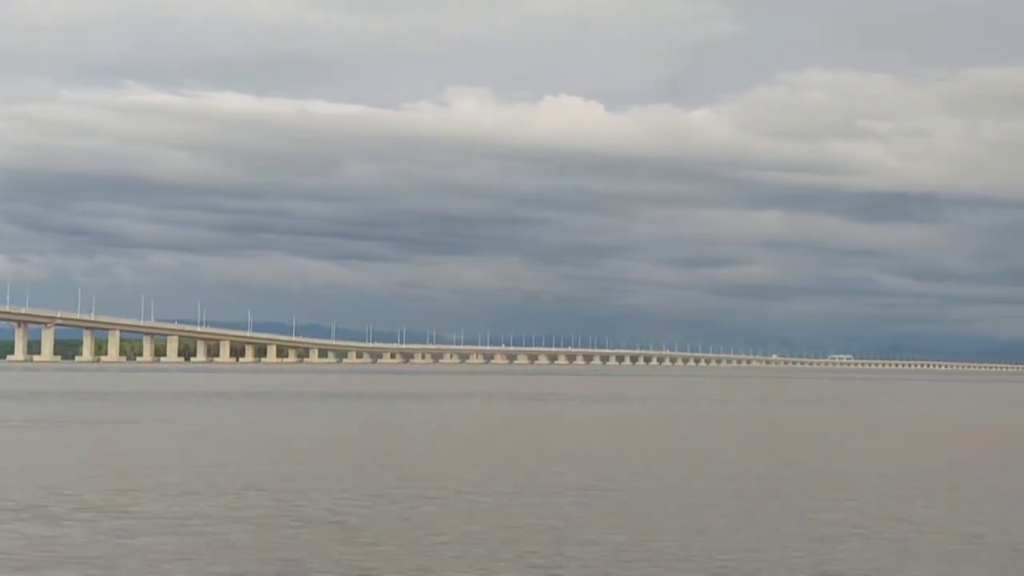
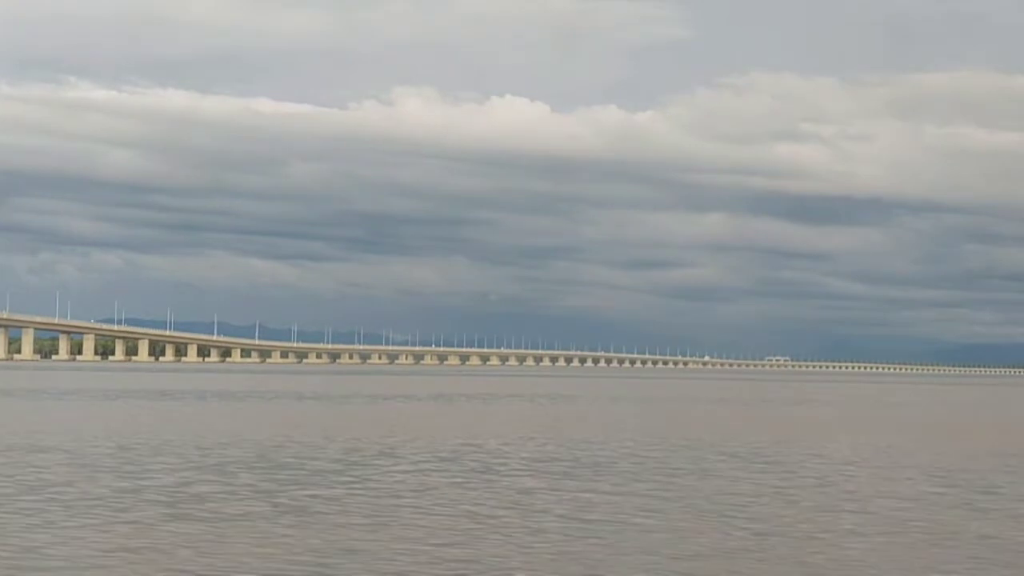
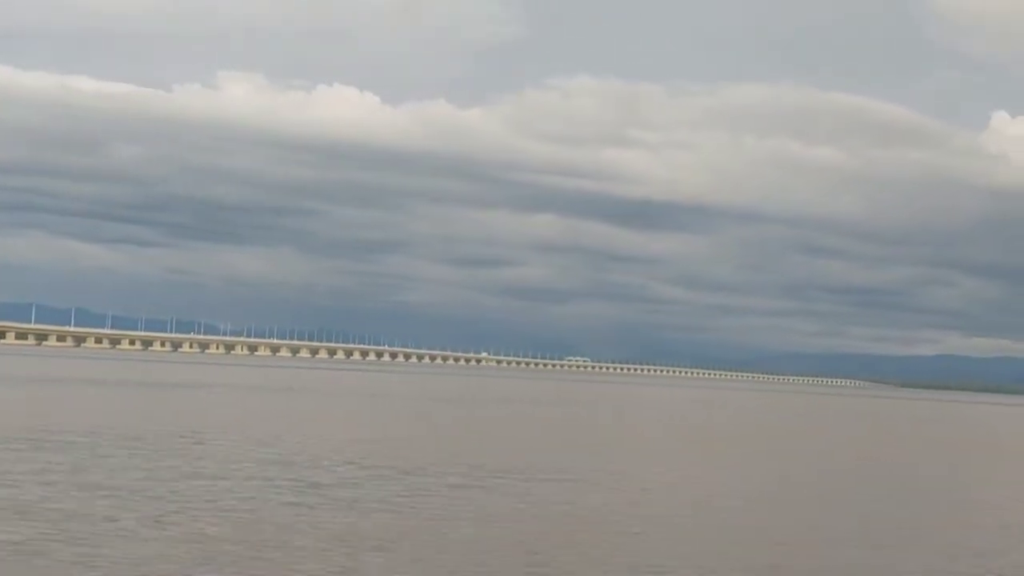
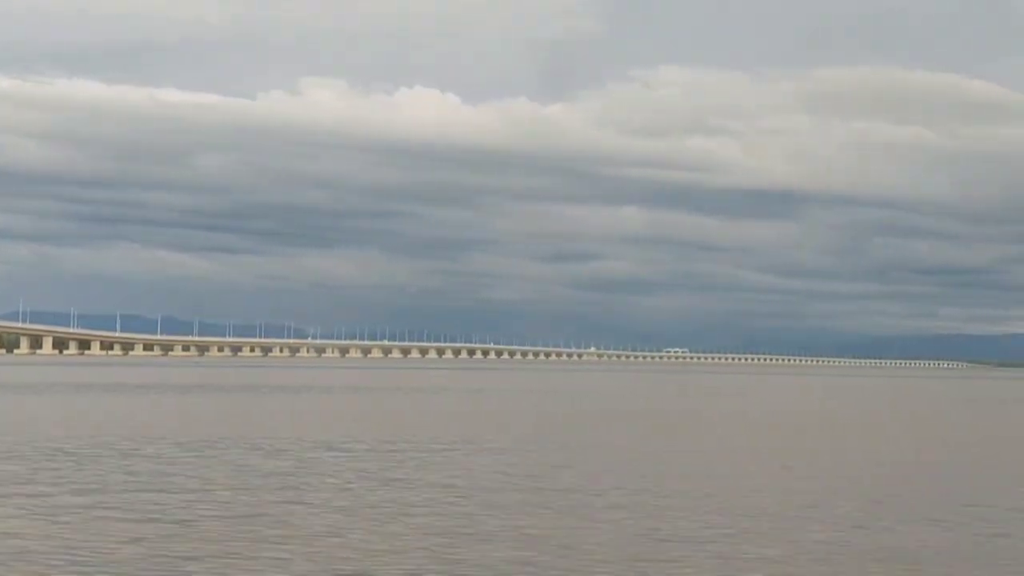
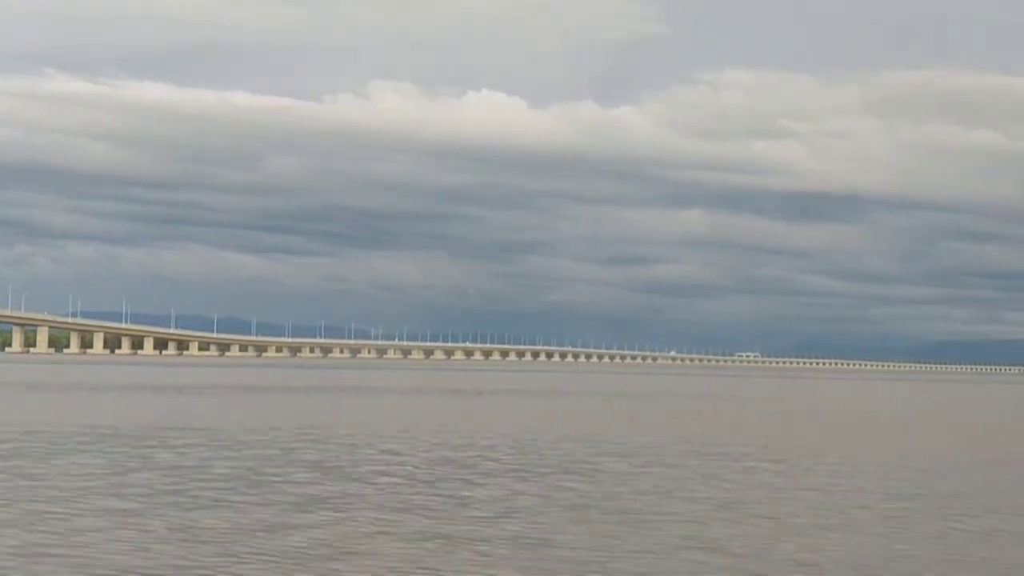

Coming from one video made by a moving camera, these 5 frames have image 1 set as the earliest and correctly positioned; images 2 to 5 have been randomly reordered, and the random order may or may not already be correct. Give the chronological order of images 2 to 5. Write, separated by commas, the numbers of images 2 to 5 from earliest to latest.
2, 5, 4, 3
